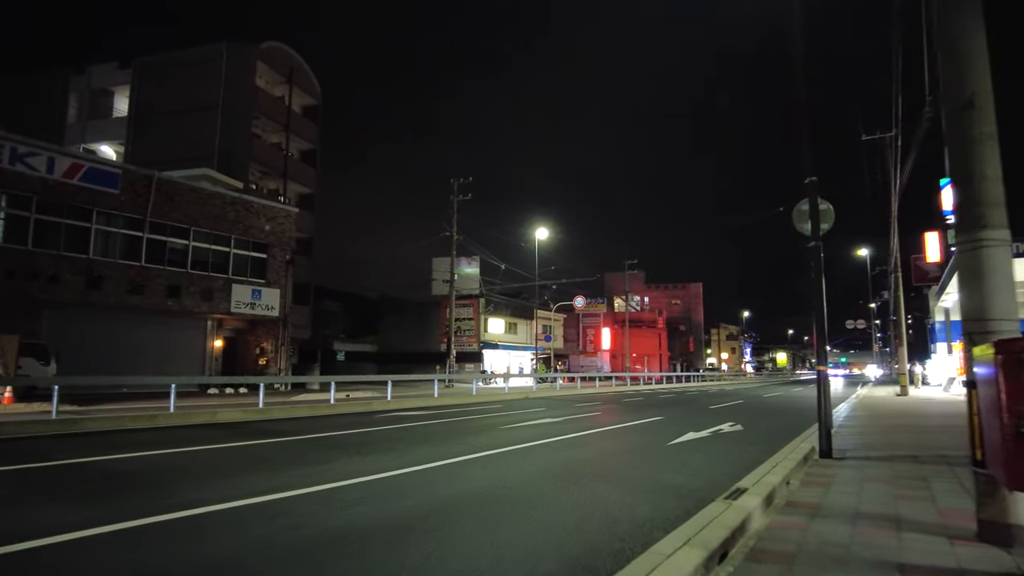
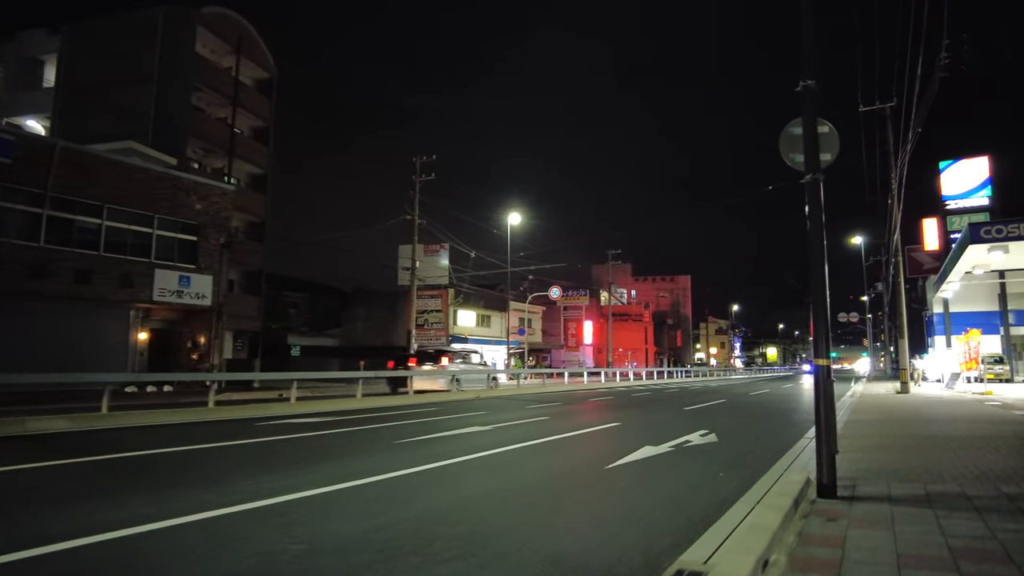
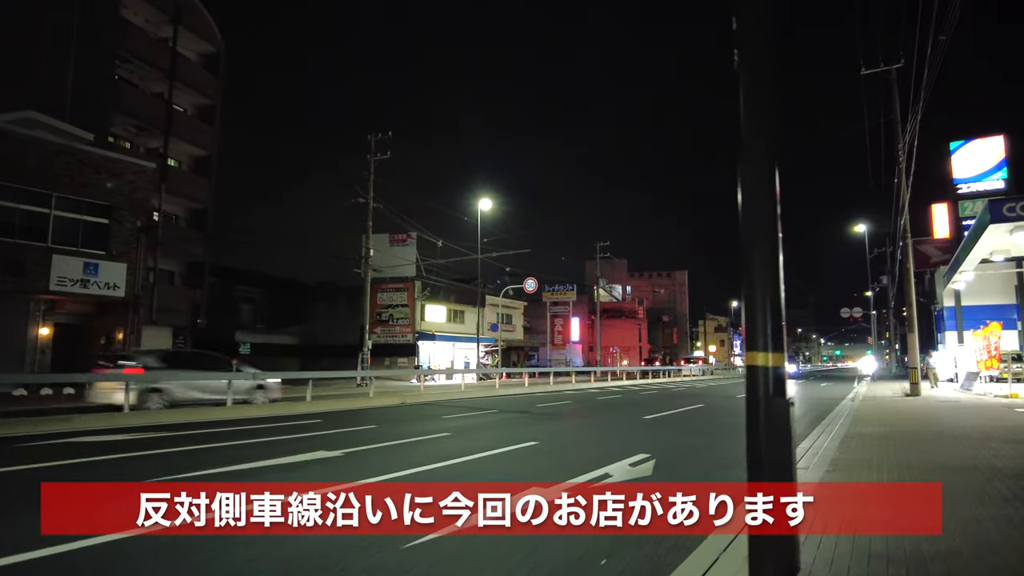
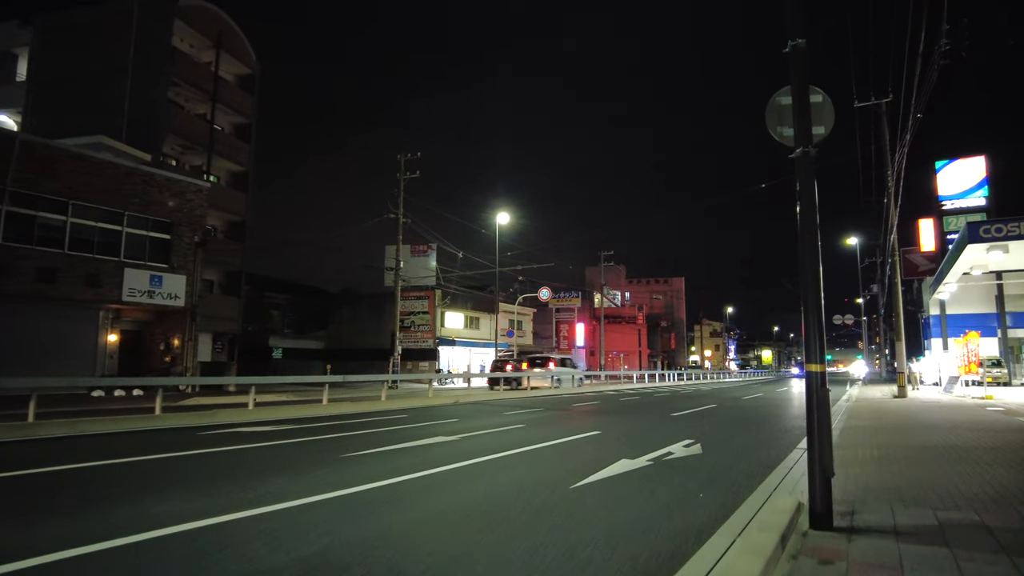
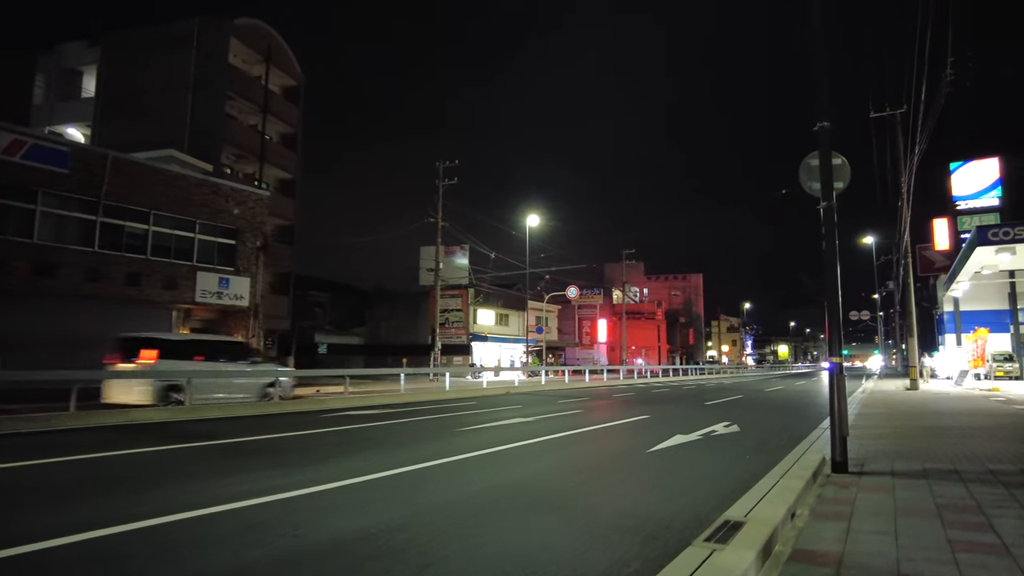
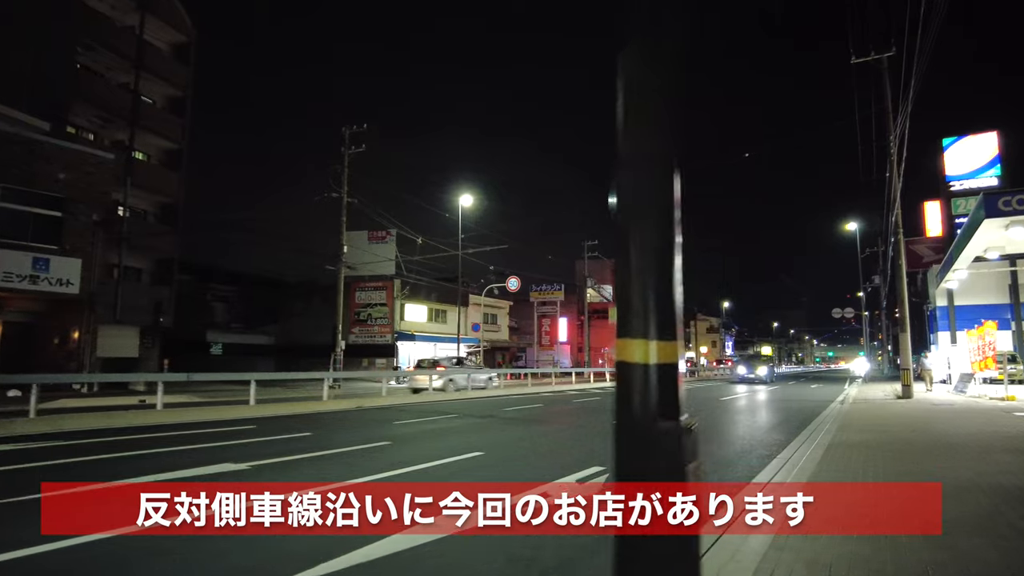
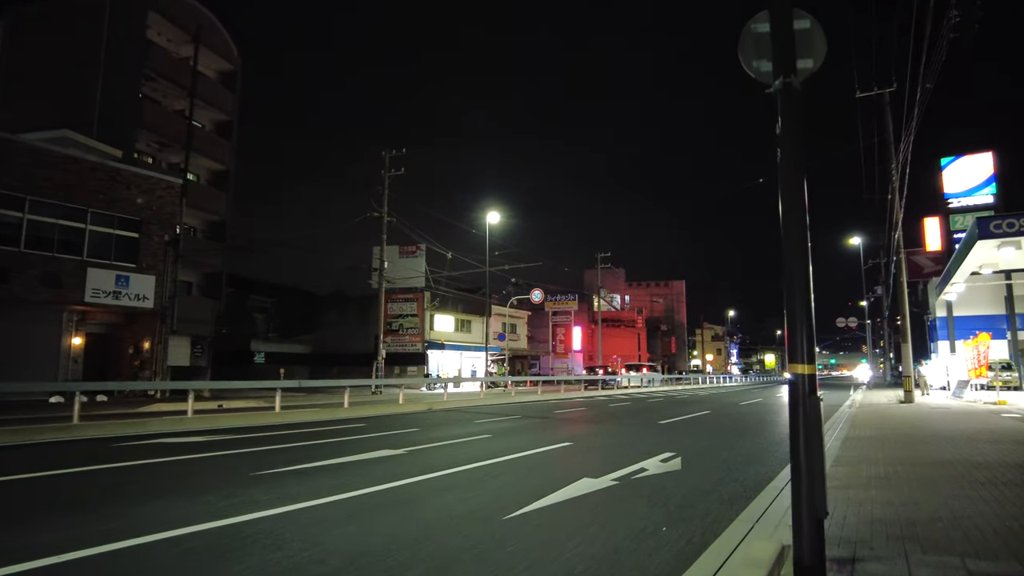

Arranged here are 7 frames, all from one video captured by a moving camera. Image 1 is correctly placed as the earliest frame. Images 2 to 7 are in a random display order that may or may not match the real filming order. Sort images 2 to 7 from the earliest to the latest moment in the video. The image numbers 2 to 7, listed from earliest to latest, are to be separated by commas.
5, 2, 4, 7, 3, 6
